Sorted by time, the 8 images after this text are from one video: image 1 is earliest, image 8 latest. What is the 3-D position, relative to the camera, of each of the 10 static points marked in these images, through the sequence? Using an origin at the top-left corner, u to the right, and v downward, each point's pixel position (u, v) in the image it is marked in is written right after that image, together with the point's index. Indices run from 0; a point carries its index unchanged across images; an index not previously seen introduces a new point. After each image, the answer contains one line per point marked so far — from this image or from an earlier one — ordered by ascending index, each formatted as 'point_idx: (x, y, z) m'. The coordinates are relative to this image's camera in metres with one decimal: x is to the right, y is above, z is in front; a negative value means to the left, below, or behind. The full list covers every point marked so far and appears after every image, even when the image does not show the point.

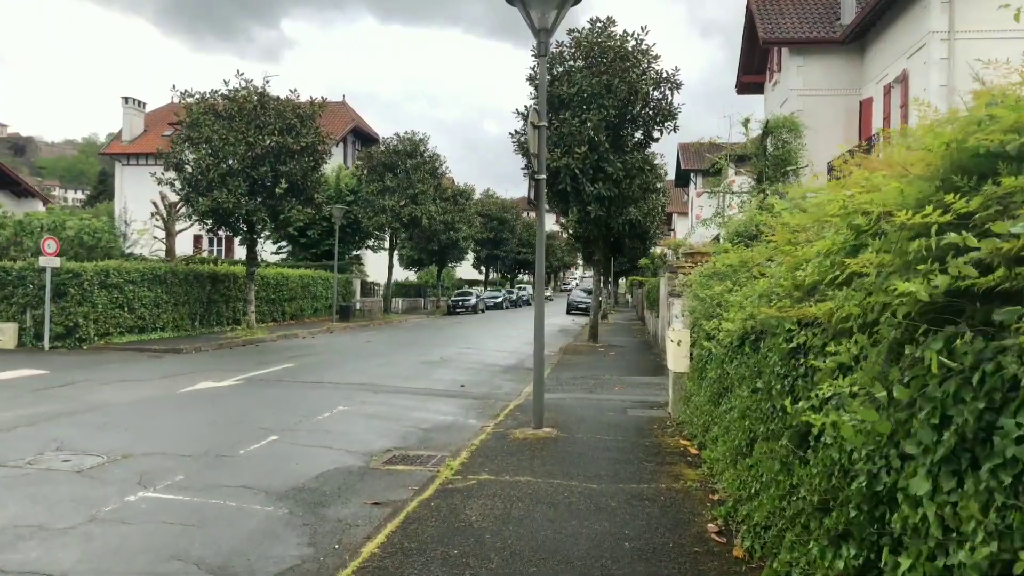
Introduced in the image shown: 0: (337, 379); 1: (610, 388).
0: (-2.9, -1.5, +13.2) m
1: (+1.6, -1.7, +13.1) m
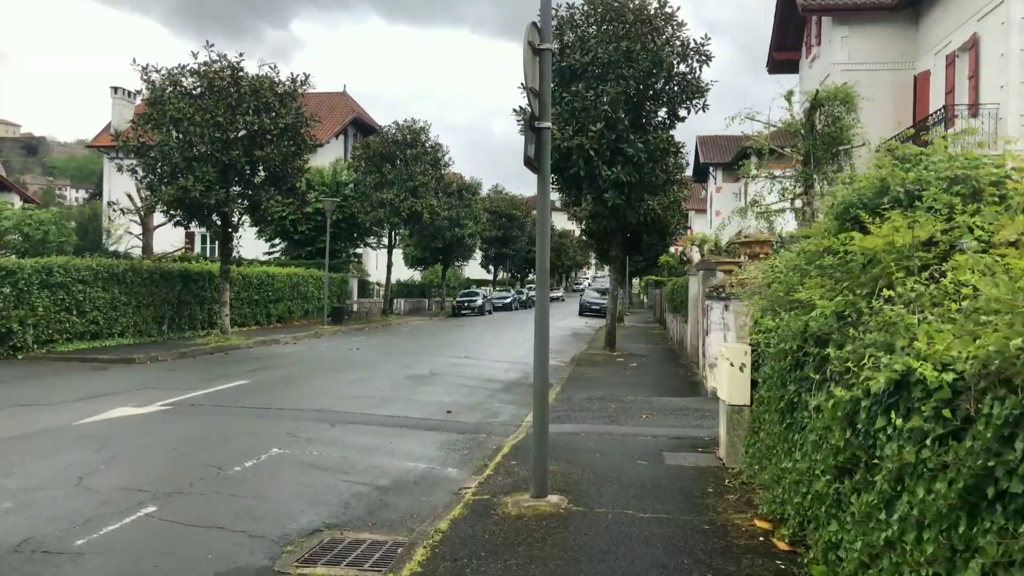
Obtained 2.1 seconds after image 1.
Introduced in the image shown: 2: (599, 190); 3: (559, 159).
0: (-2.9, -1.5, +10.5) m
1: (+1.6, -1.7, +10.3) m
2: (+1.9, +2.2, +17.9) m
3: (+1.0, +2.9, +17.9) m
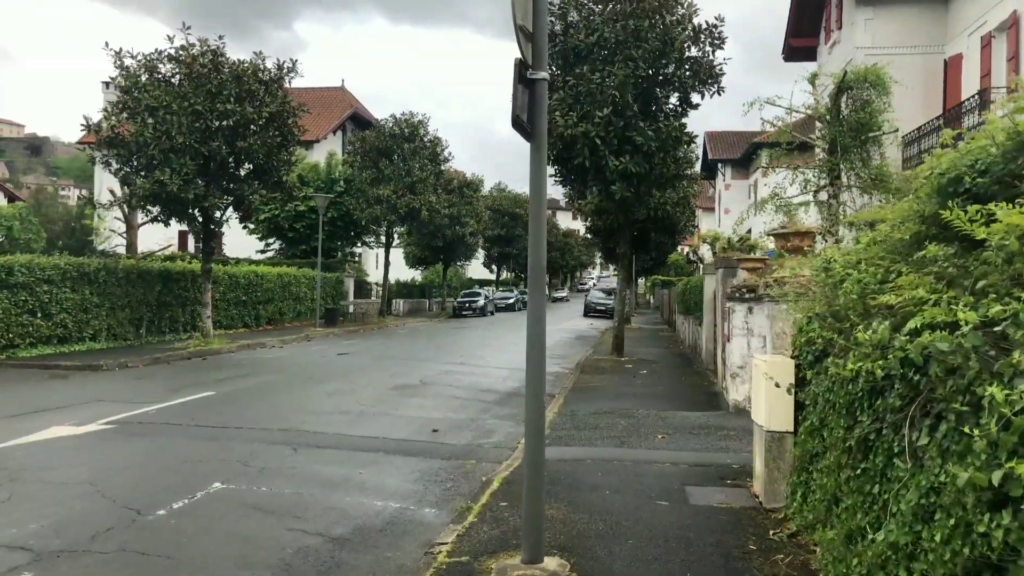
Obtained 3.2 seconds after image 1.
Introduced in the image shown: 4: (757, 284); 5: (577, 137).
0: (-3.0, -1.5, +9.2) m
1: (+1.5, -1.7, +9.0) m
2: (+1.9, +2.2, +16.6) m
3: (+1.0, +2.9, +16.5) m
4: (+3.3, 0.0, +10.6) m
5: (+1.3, +3.0, +15.8) m
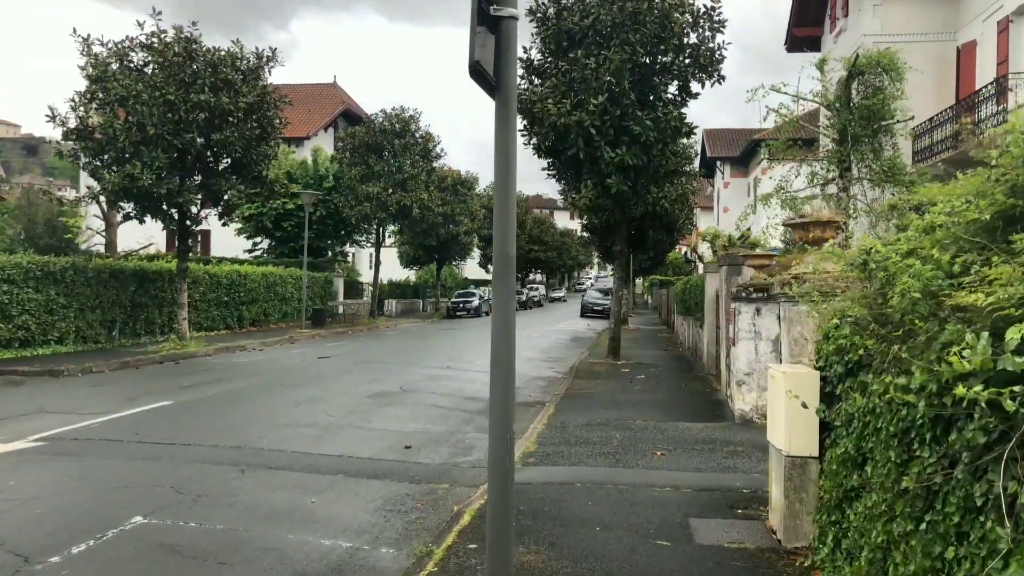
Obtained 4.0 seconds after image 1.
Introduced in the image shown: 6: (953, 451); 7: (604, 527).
0: (-3.2, -1.5, +8.2) m
1: (+1.4, -1.7, +8.0) m
2: (+1.7, +2.2, +15.6) m
3: (+0.8, +2.9, +15.5) m
4: (+3.1, +0.1, +9.7) m
5: (+1.1, +3.0, +14.9) m
6: (+1.7, -0.6, +3.0) m
7: (+0.6, -1.6, +5.3) m
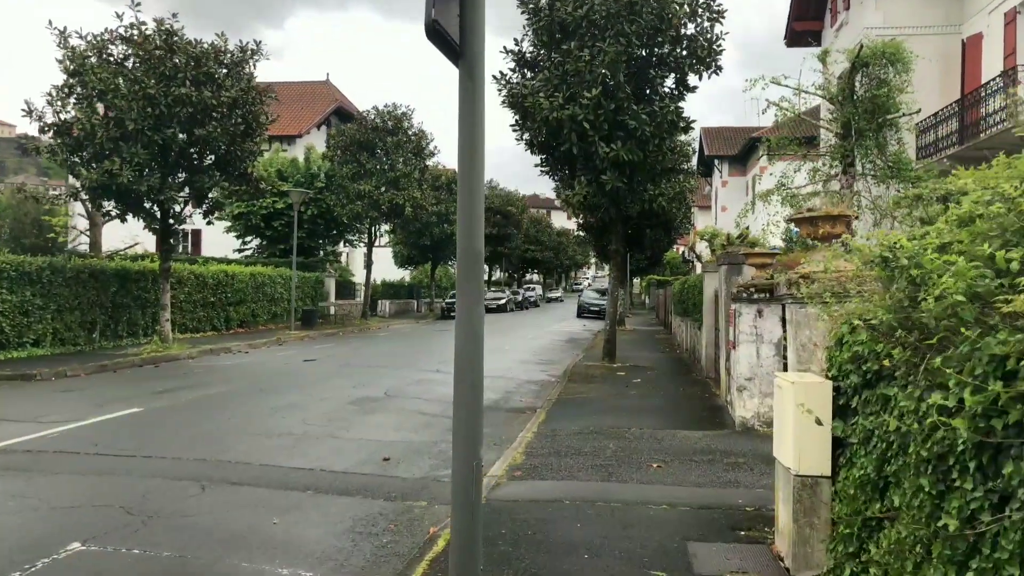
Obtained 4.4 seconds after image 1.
0: (-3.3, -1.5, +7.7) m
1: (+1.2, -1.7, +7.5) m
2: (+1.6, +2.2, +15.1) m
3: (+0.7, +2.9, +15.0) m
4: (+3.0, 0.0, +9.1) m
5: (+0.9, +3.0, +14.3) m
6: (+1.5, -0.6, +2.5) m
7: (+0.5, -1.6, +4.8) m
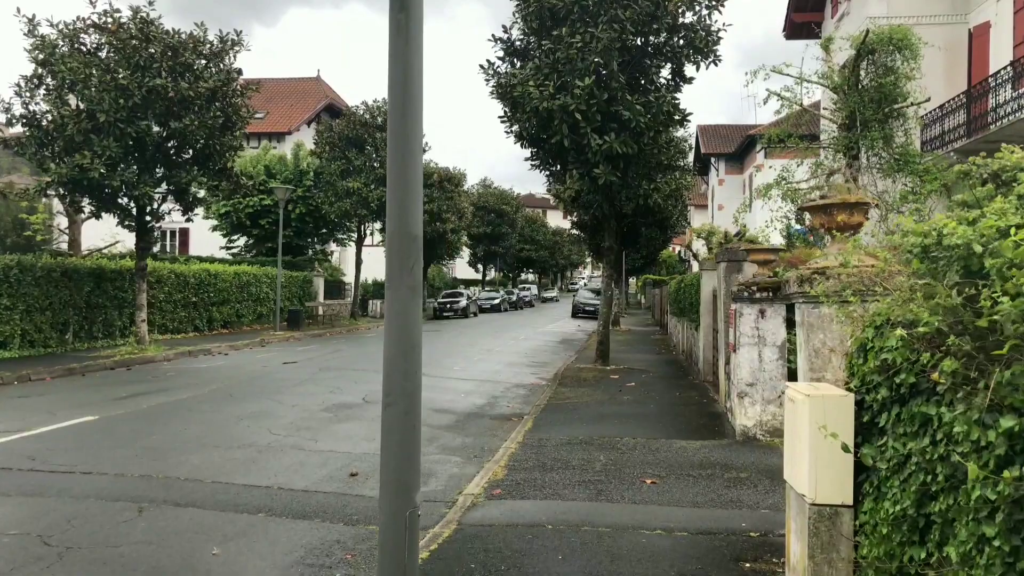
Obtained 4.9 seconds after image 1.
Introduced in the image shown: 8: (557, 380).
0: (-3.5, -1.5, +7.0) m
1: (+1.1, -1.6, +6.8) m
2: (+1.4, +2.2, +14.4) m
3: (+0.4, +2.9, +14.3) m
4: (+2.8, +0.1, +8.5) m
5: (+0.7, +3.0, +13.6) m
6: (+1.4, -0.6, +1.8) m
7: (+0.3, -1.6, +4.1) m
8: (+0.8, -1.6, +13.5) m
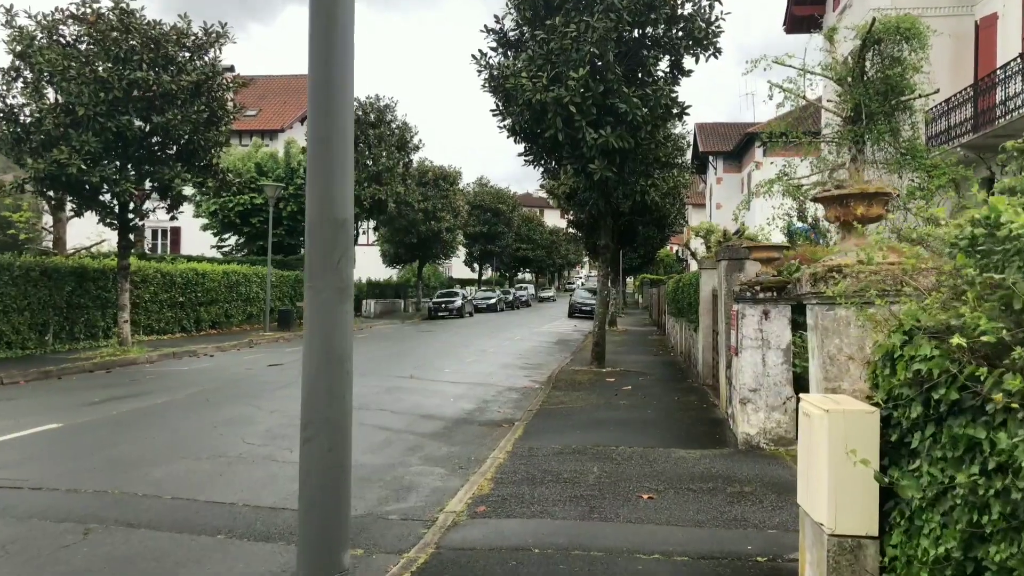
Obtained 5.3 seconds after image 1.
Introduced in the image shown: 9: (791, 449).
0: (-3.6, -1.5, +6.5) m
1: (+0.9, -1.6, +6.3) m
2: (+1.2, +2.2, +13.9) m
3: (+0.3, +2.9, +13.8) m
4: (+2.7, +0.1, +8.0) m
5: (+0.6, +3.0, +13.1) m
6: (+1.3, -0.6, +1.3) m
7: (+0.2, -1.6, +3.6) m
8: (+0.6, -1.6, +13.0) m
9: (+2.8, -1.6, +8.0) m
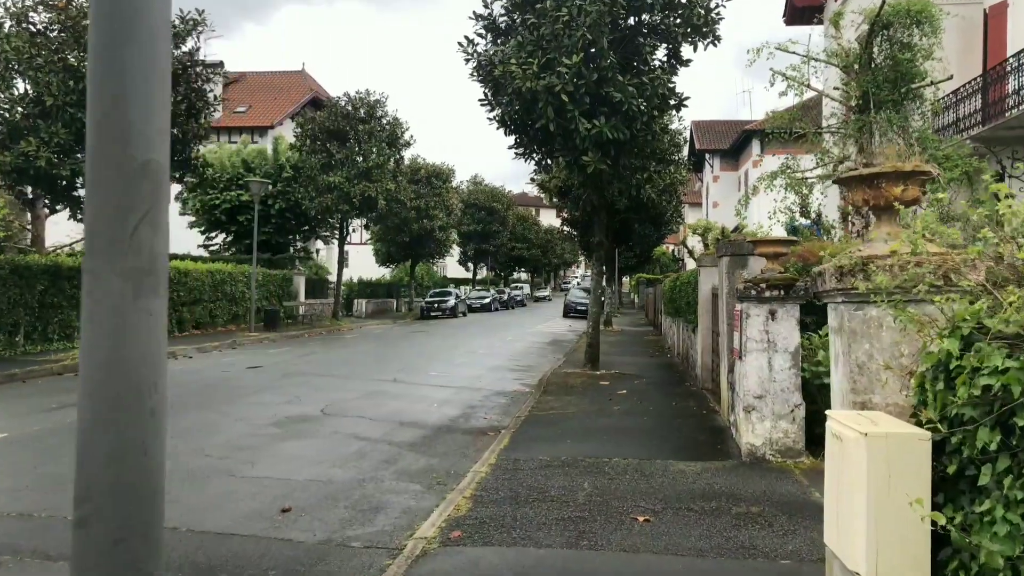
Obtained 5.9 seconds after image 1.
0: (-3.7, -1.5, +5.8) m
1: (+0.8, -1.6, +5.6) m
2: (+1.0, +2.3, +13.2) m
3: (+0.1, +2.9, +13.2) m
4: (+2.6, +0.1, +7.3) m
5: (+0.4, +3.0, +12.5) m
6: (+1.2, -0.6, +0.6) m
7: (+0.1, -1.6, +2.9) m
8: (+0.5, -1.5, +12.4) m
9: (+2.6, -1.6, +7.3) m
